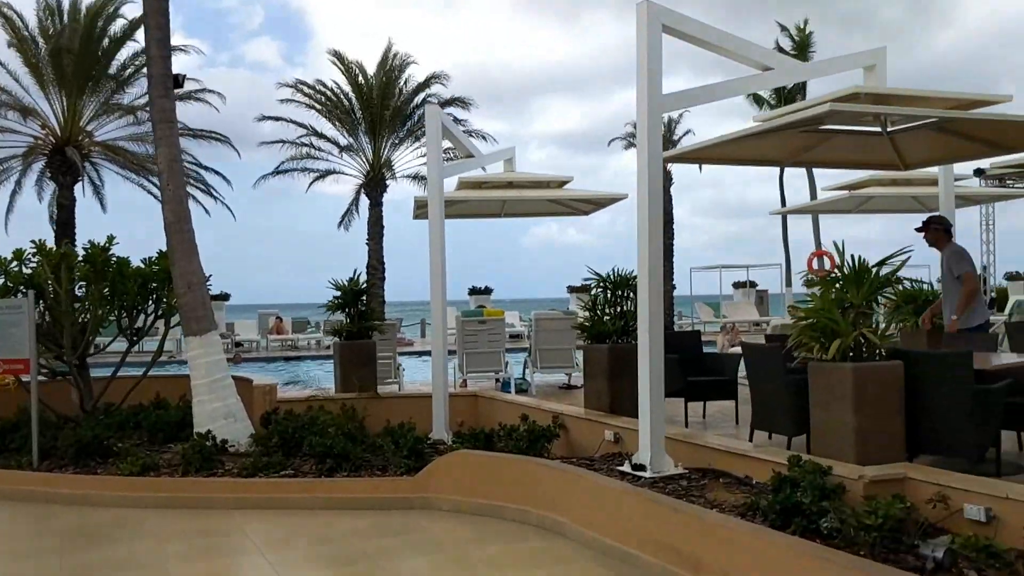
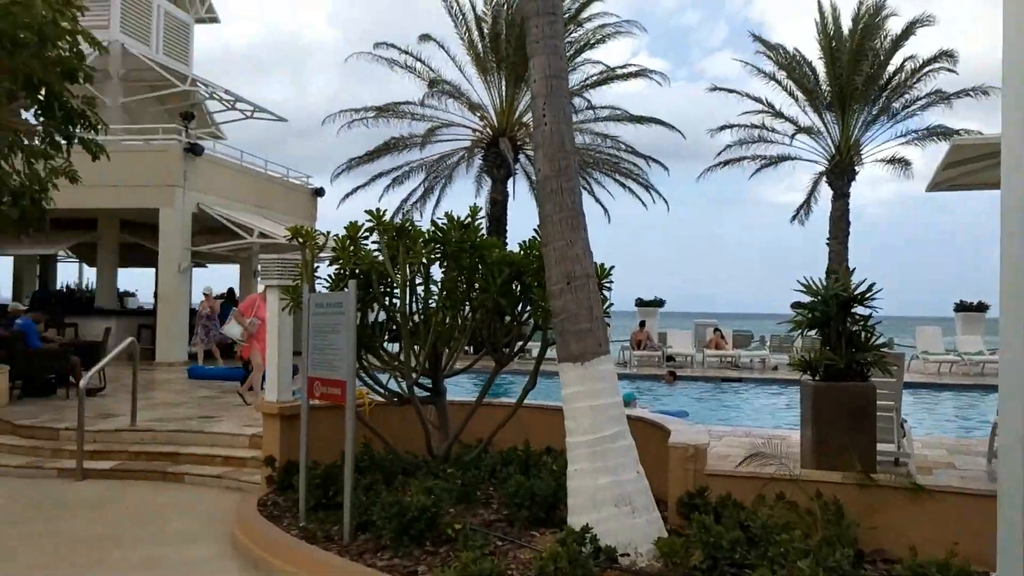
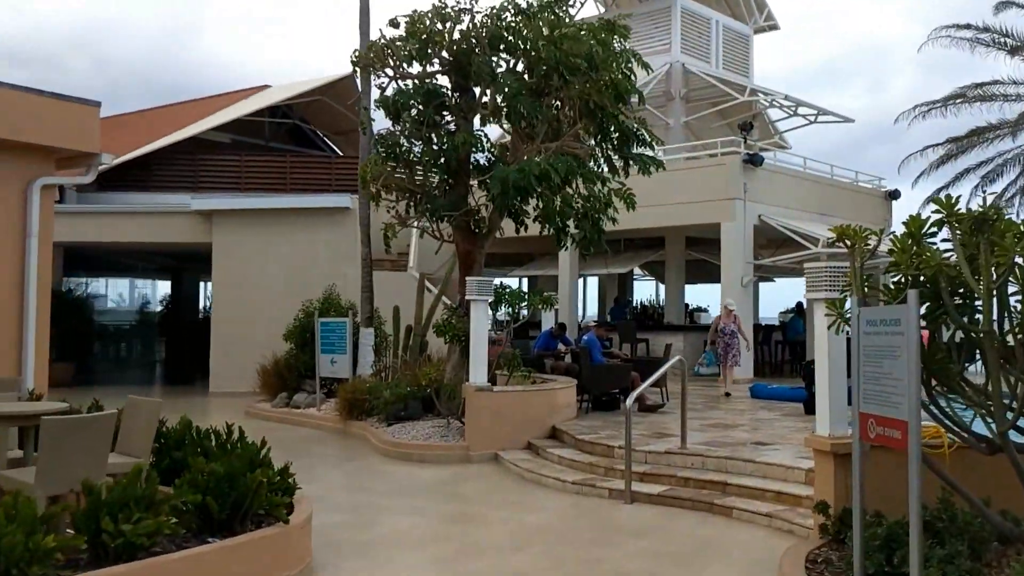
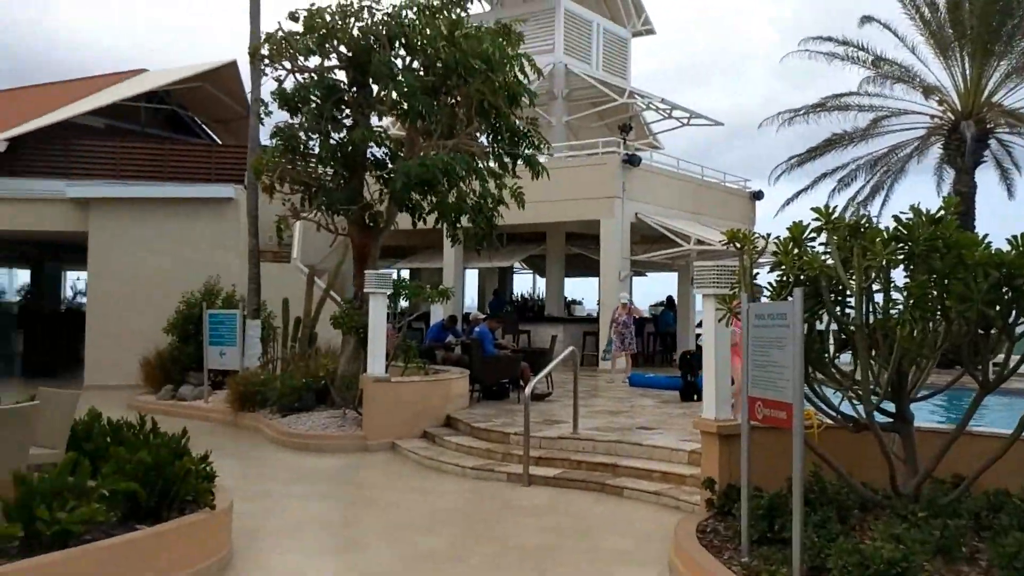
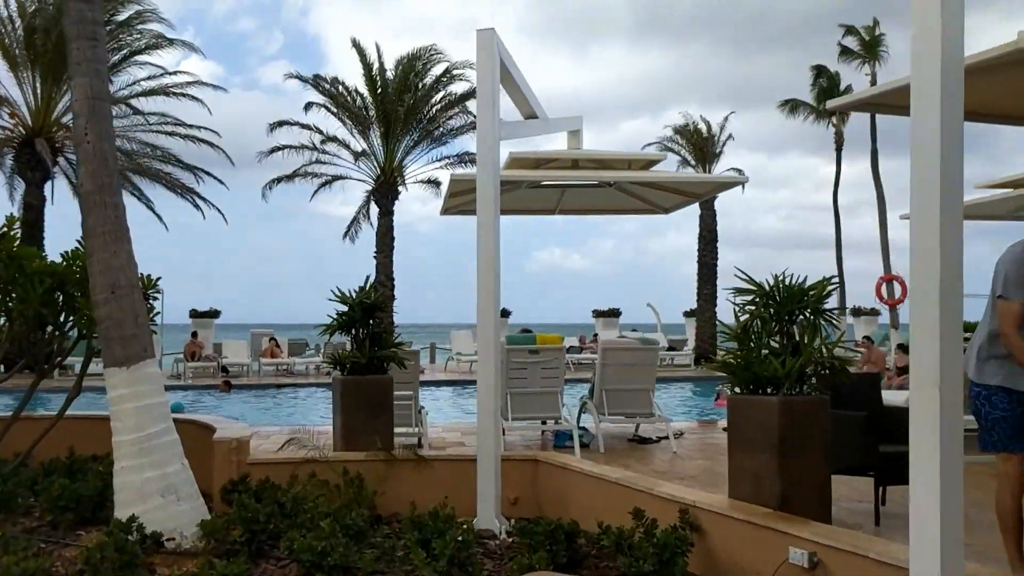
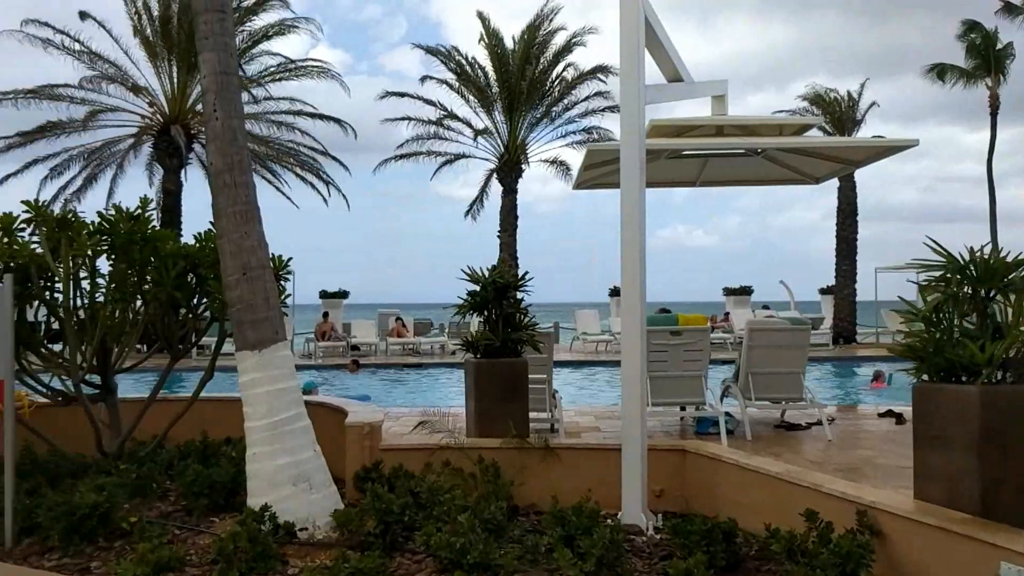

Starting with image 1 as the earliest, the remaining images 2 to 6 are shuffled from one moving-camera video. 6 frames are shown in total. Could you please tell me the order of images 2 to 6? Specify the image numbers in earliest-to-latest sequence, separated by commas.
5, 6, 2, 4, 3
